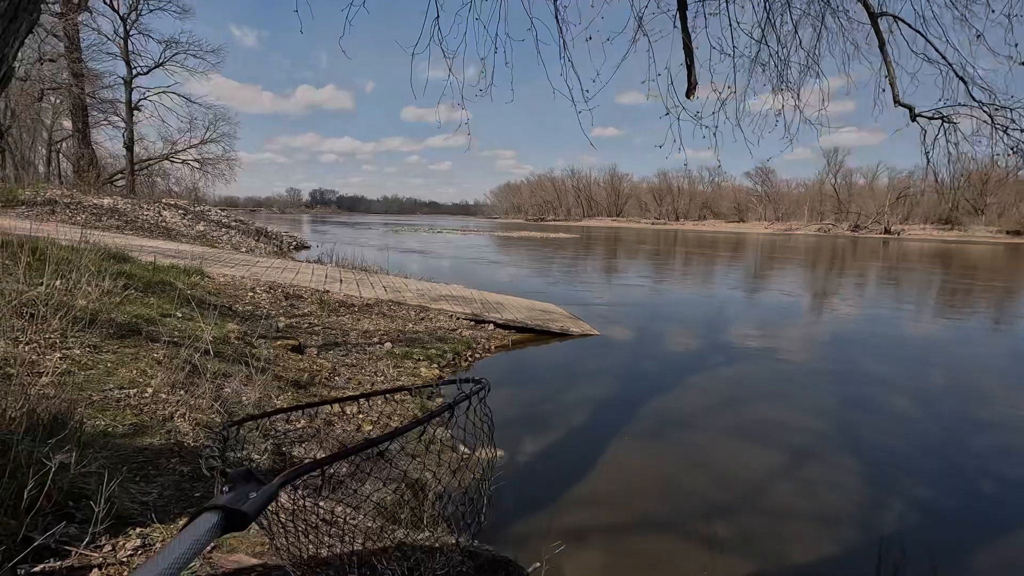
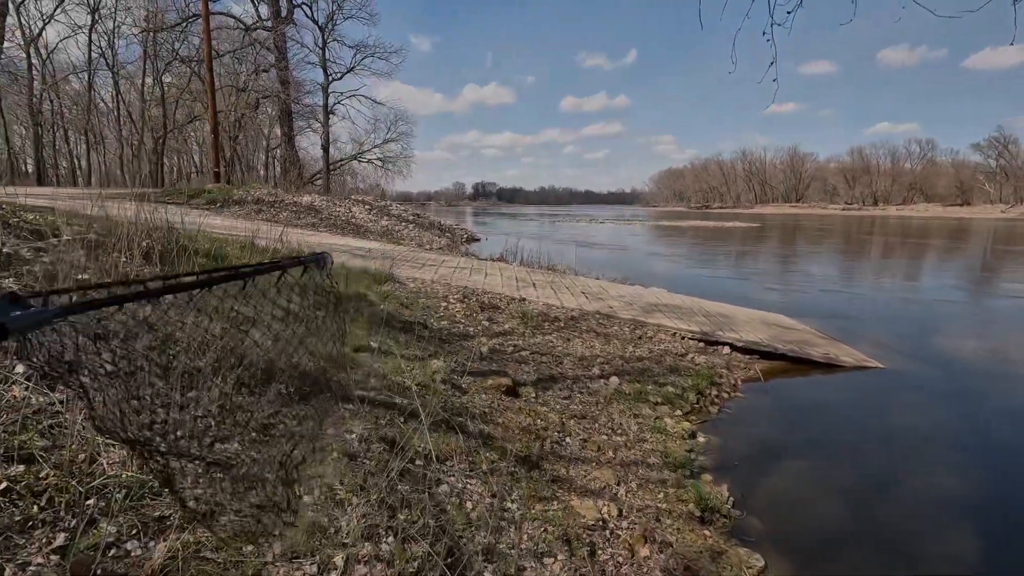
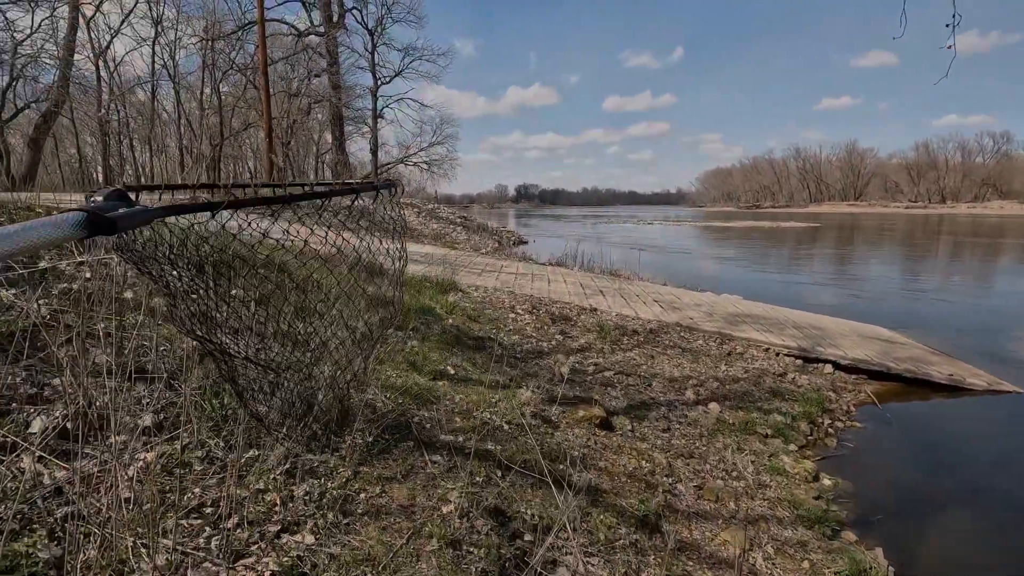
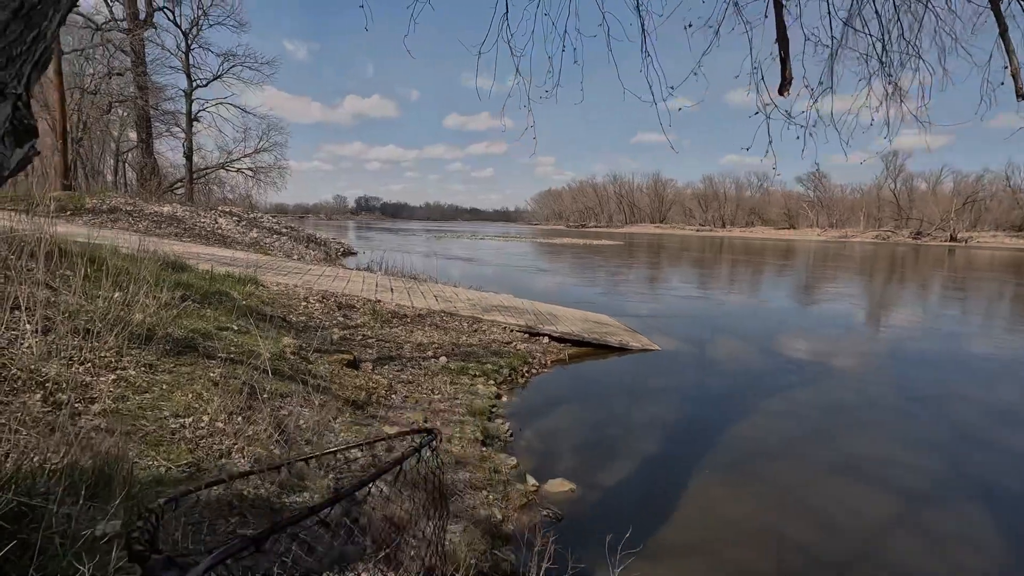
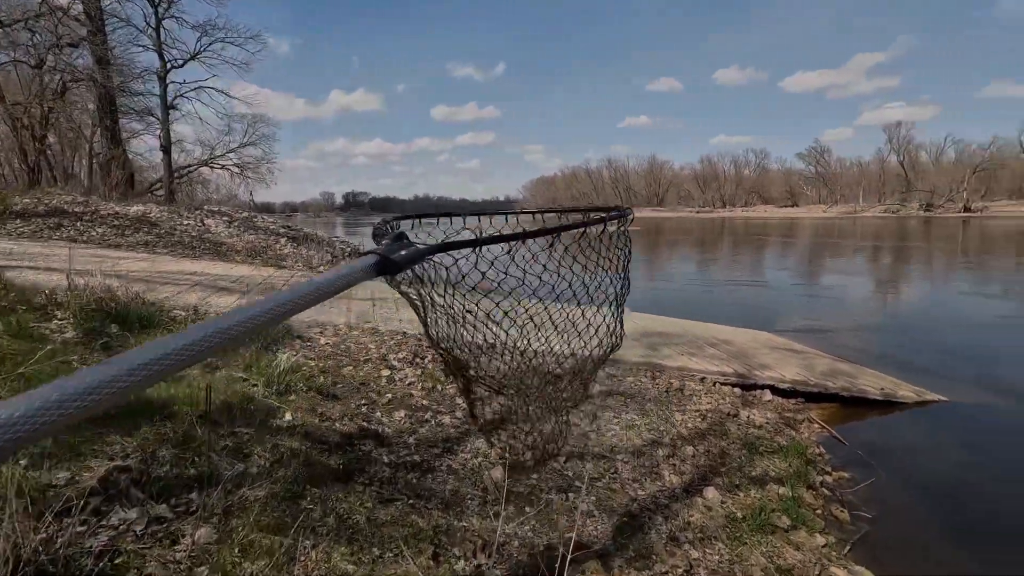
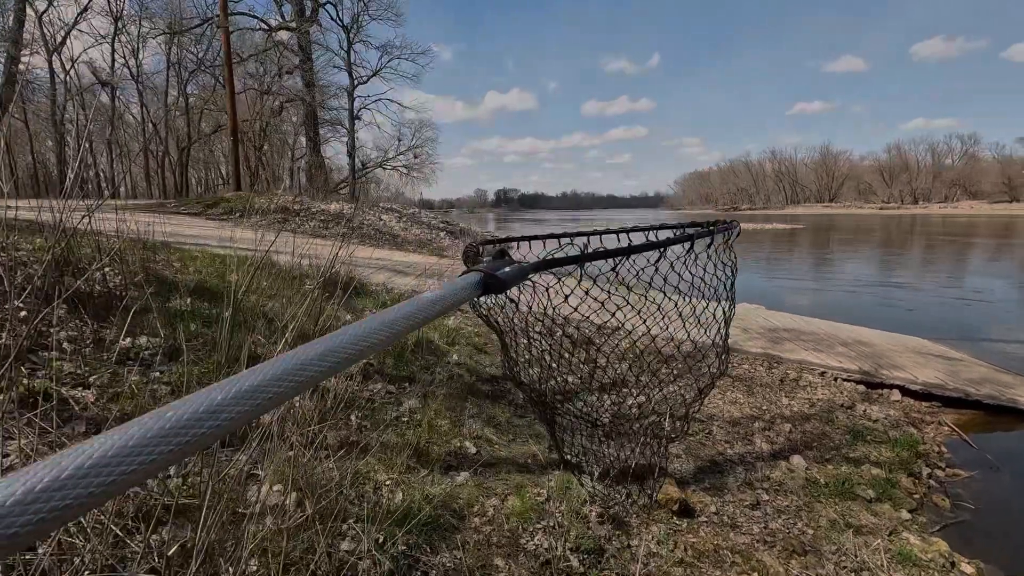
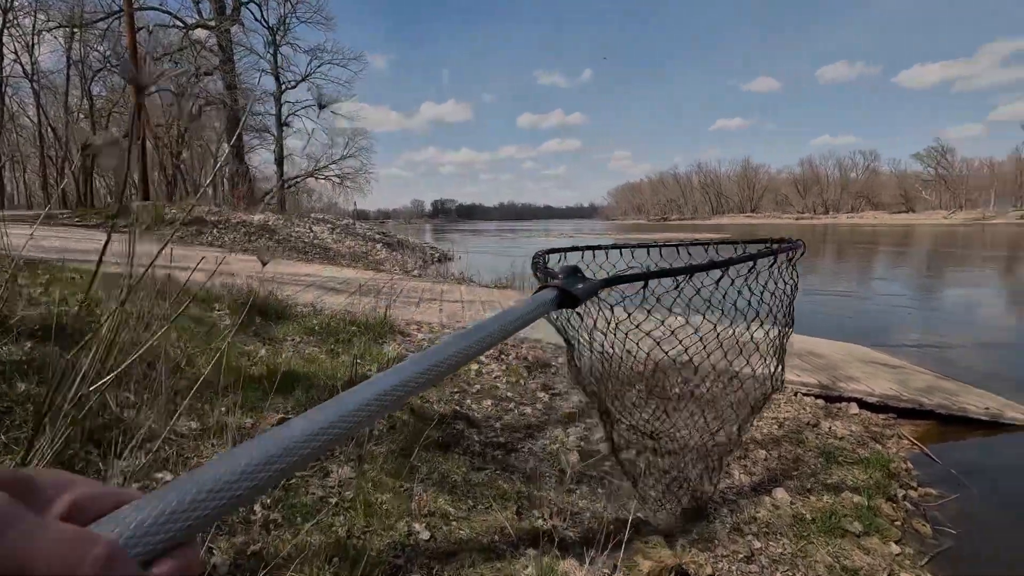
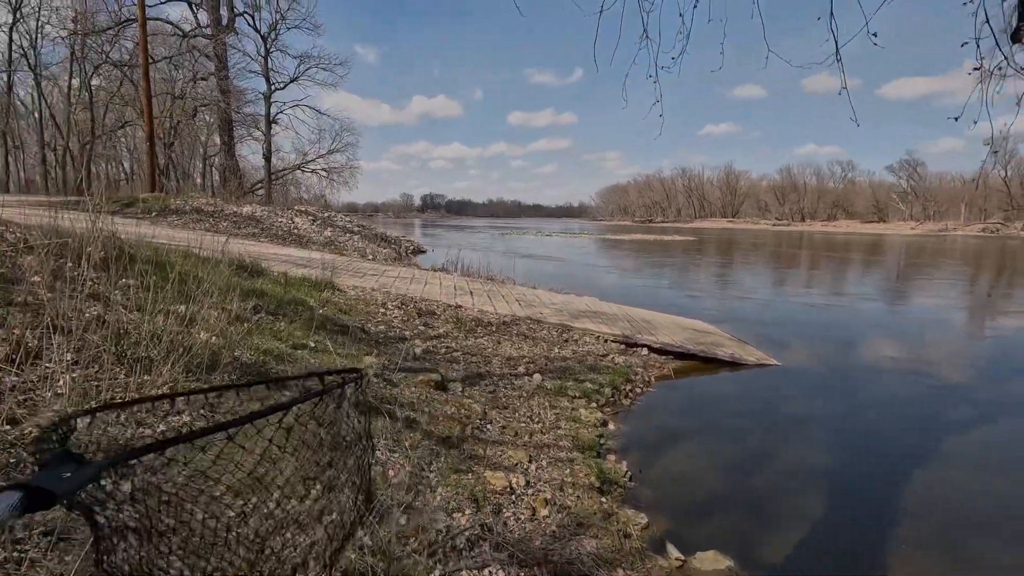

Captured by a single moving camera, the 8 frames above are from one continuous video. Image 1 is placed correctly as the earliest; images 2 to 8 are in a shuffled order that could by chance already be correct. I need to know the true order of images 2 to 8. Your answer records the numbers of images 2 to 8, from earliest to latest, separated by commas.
4, 8, 2, 3, 6, 7, 5
